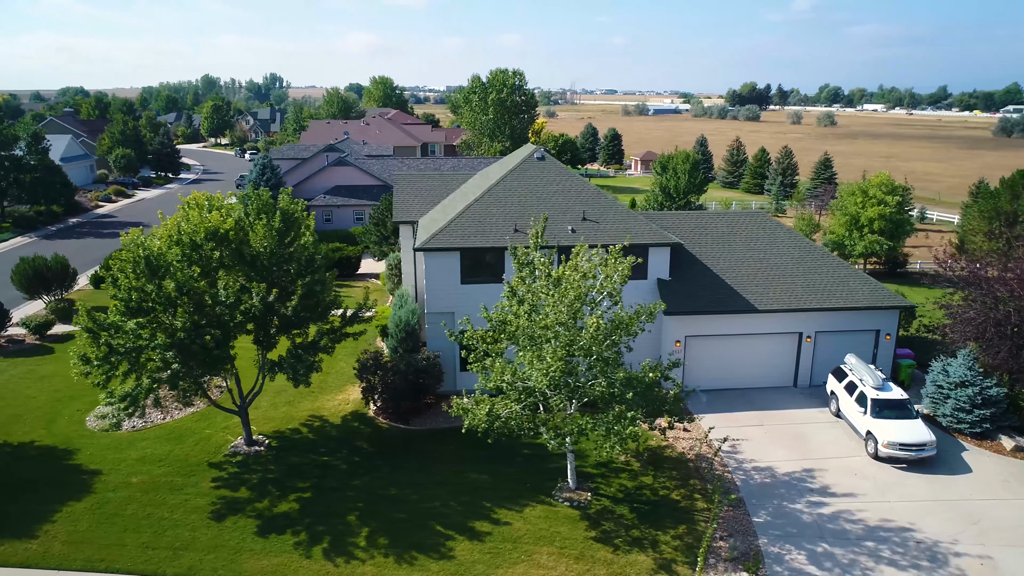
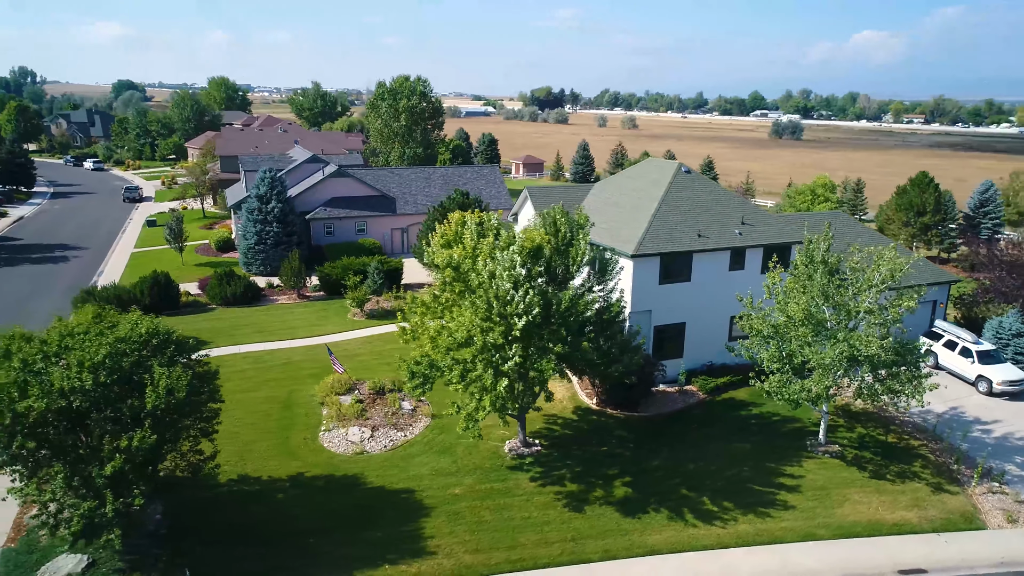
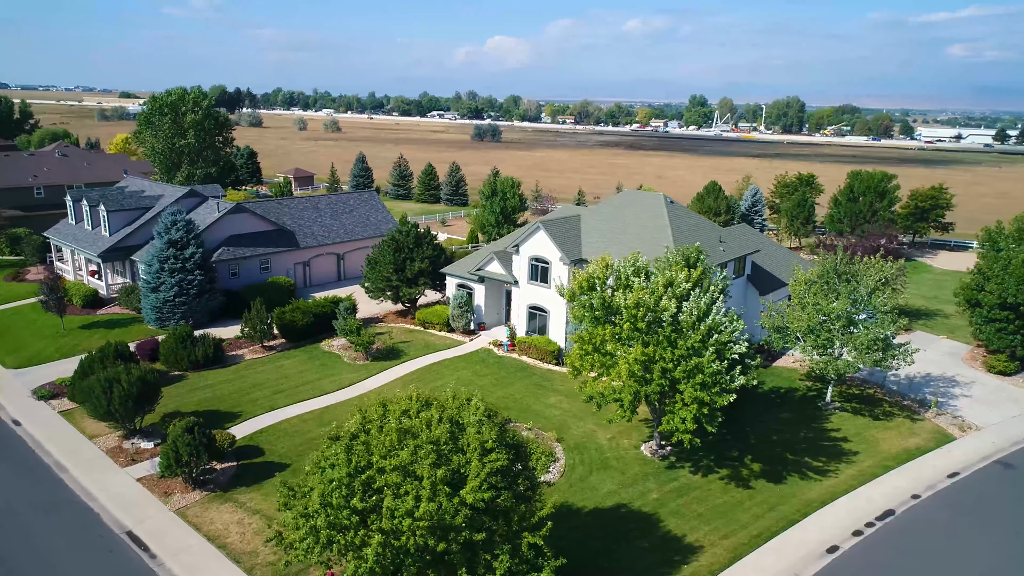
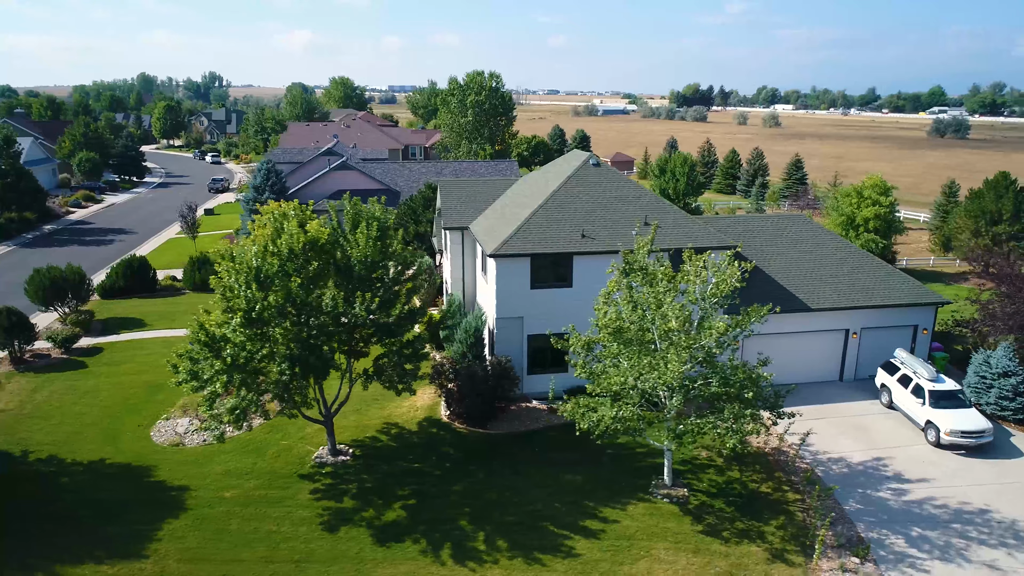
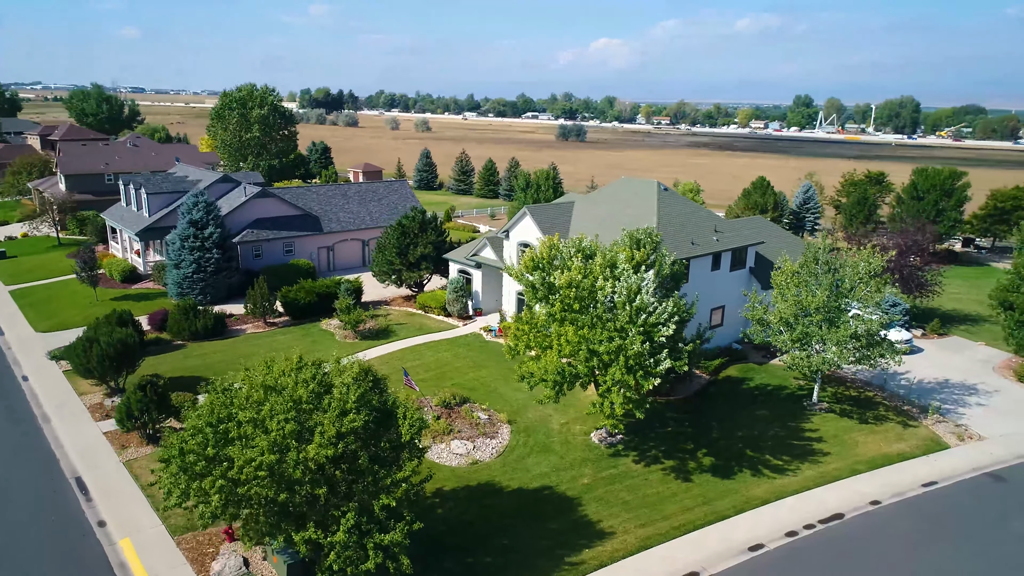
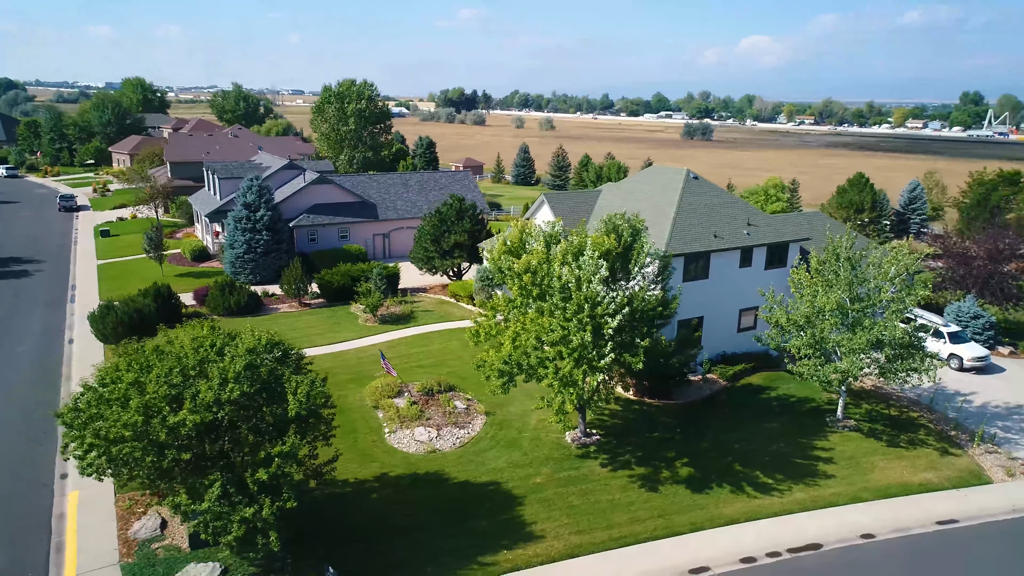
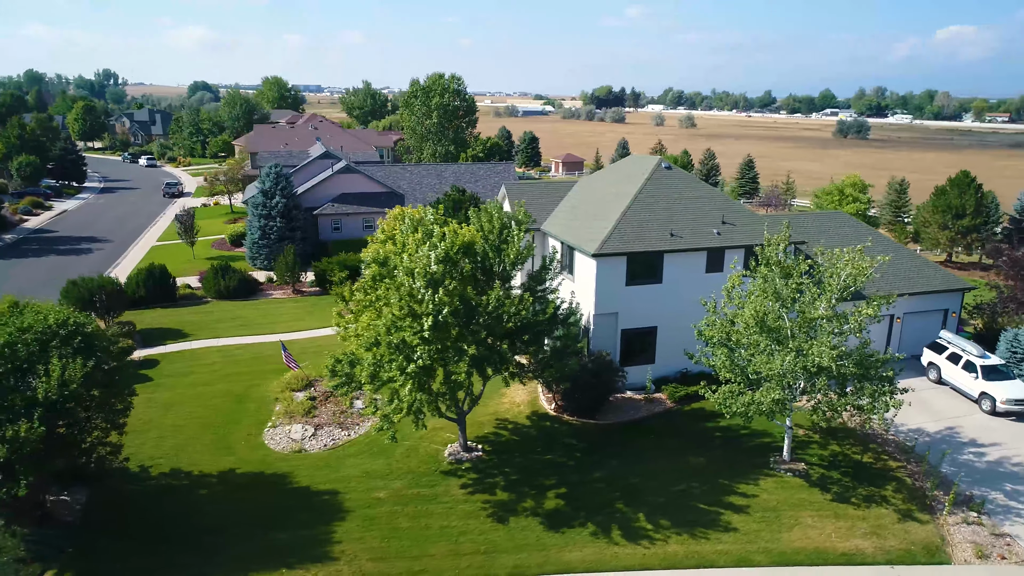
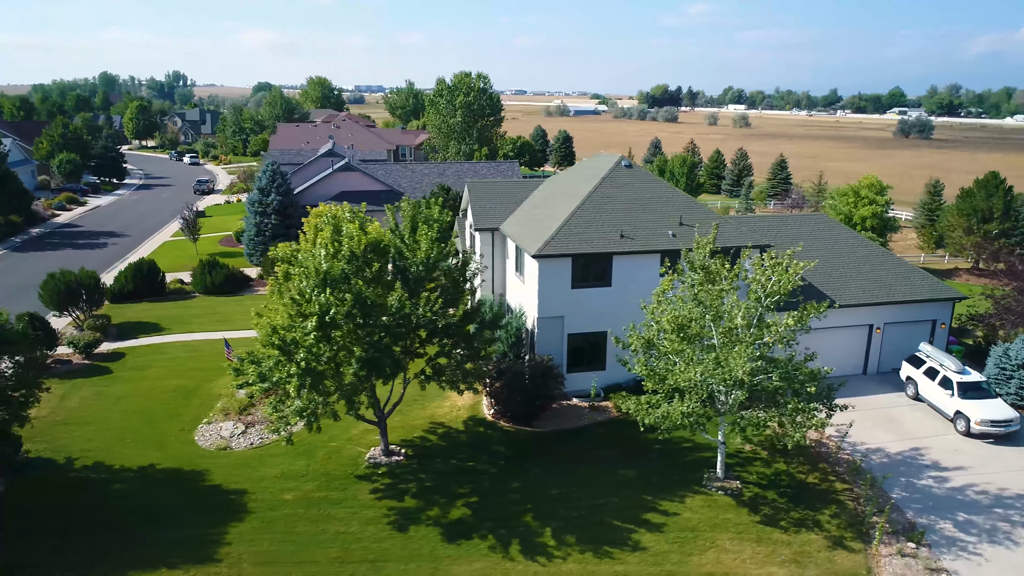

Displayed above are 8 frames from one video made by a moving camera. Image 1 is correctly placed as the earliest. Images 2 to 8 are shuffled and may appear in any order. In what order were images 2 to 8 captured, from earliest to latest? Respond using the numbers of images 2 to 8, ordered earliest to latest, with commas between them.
4, 8, 7, 2, 6, 5, 3
